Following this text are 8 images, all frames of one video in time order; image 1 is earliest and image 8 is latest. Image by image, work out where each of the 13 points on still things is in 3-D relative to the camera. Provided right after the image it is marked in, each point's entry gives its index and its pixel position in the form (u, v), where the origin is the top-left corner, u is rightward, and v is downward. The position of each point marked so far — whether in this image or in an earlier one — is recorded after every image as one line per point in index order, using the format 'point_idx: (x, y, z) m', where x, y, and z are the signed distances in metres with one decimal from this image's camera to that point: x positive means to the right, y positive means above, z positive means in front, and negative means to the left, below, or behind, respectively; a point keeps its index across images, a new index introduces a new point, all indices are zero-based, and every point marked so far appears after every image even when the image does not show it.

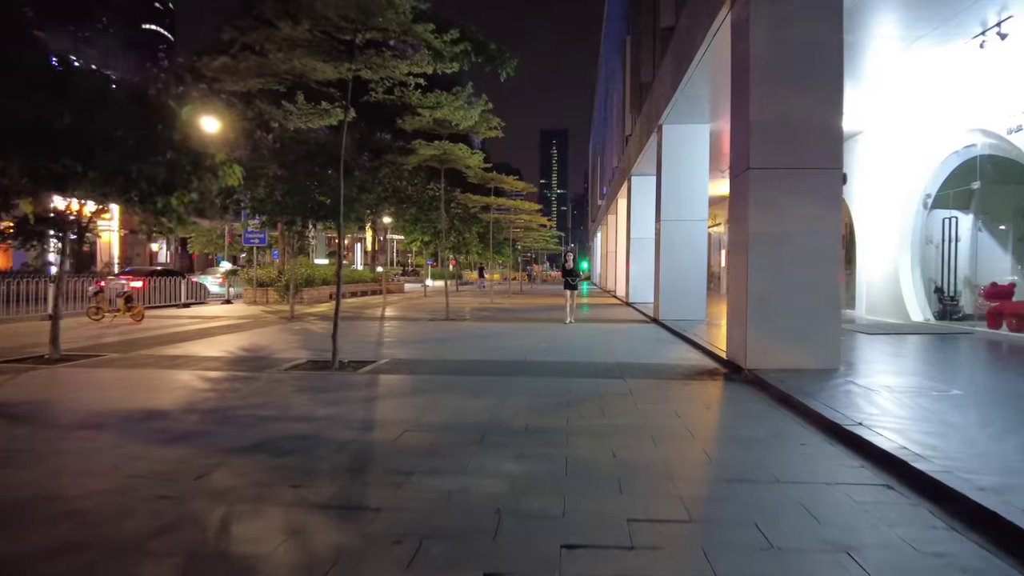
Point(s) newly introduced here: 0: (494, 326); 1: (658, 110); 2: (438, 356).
0: (-0.4, -1.0, +16.5) m
1: (+3.8, +4.7, +17.3) m
2: (-1.2, -1.1, +10.6) m
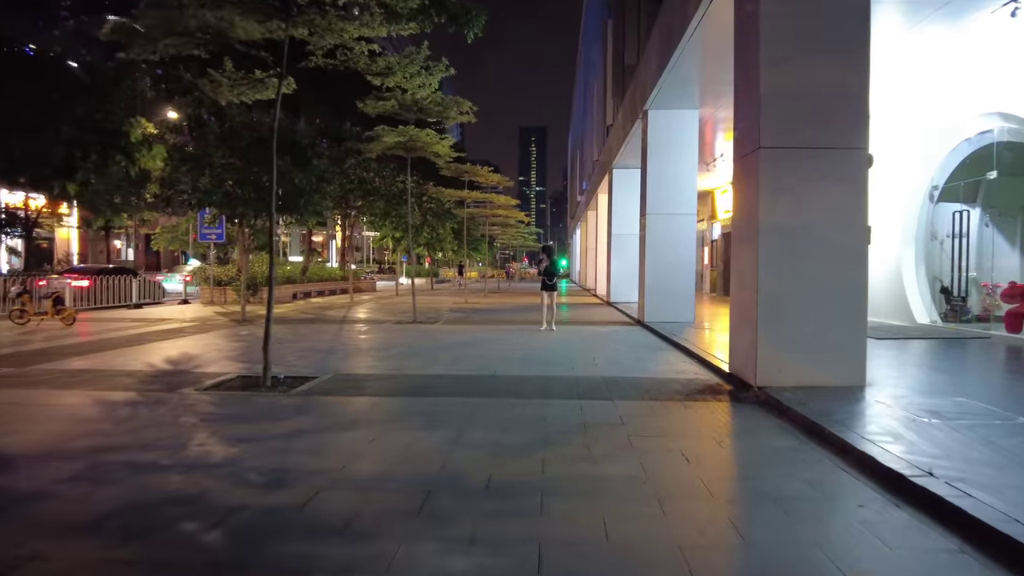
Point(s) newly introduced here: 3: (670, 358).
0: (-1.0, -1.0, +15.0) m
1: (+3.2, +4.7, +15.9) m
2: (-1.7, -1.1, +9.0) m
3: (+2.5, -1.1, +10.4) m
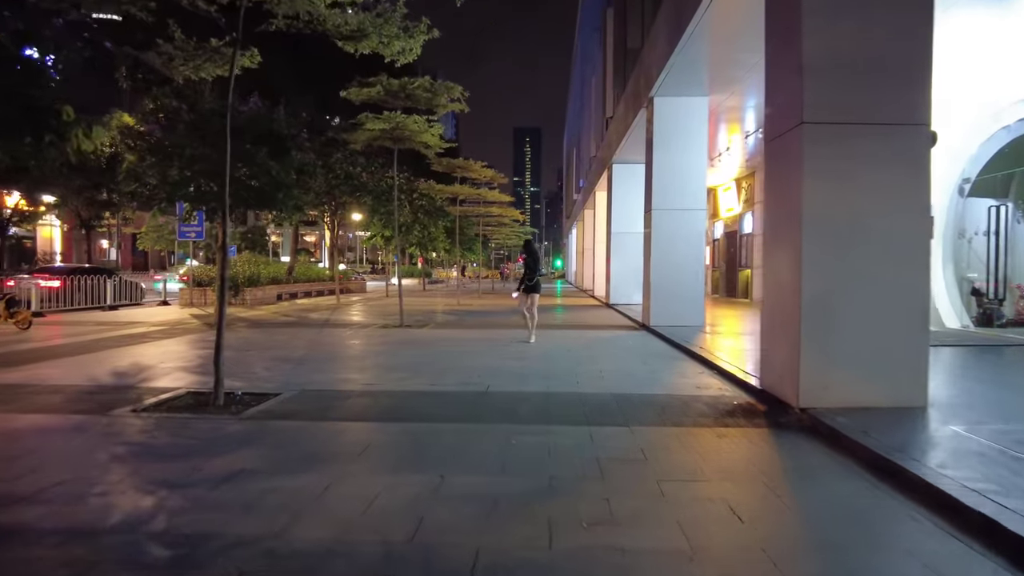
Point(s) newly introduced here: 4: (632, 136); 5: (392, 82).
0: (-1.1, -1.0, +13.8) m
1: (+3.1, +4.7, +14.8) m
2: (-1.7, -1.2, +7.8) m
3: (+2.4, -1.1, +9.2) m
4: (+3.5, +4.5, +19.4) m
5: (-2.7, +4.7, +15.0) m
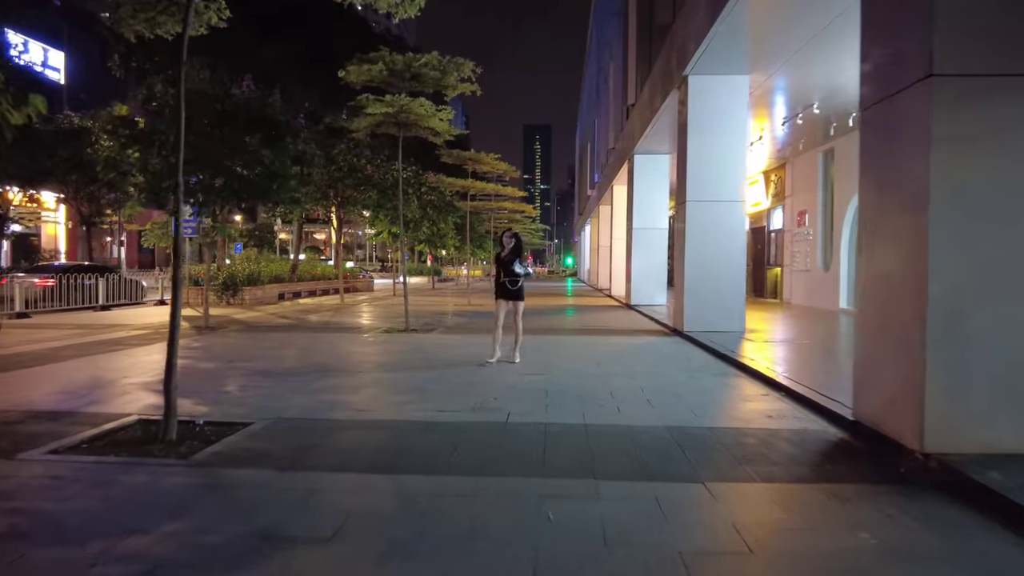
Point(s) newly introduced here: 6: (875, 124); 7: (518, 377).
0: (-0.8, -1.0, +12.3) m
1: (+3.4, +4.7, +13.2) m
2: (-1.5, -1.2, +6.4) m
3: (+2.7, -1.2, +7.7) m
4: (+4.0, +4.5, +17.8) m
5: (-2.4, +4.7, +13.5) m
6: (+3.0, +1.3, +5.4) m
7: (+0.1, -1.1, +8.2) m
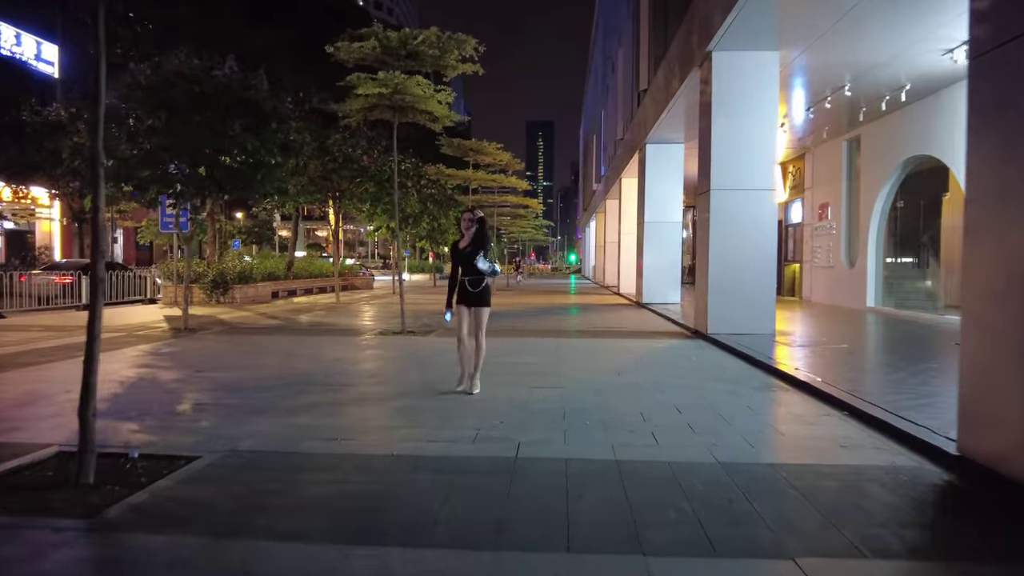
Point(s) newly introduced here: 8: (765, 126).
0: (-0.7, -1.0, +11.1) m
1: (+3.5, +4.7, +12.0) m
2: (-1.4, -1.2, +5.2) m
3: (+2.8, -1.2, +6.5) m
4: (+4.1, +4.5, +16.6) m
5: (-2.3, +4.7, +12.3) m
6: (+3.0, +1.3, +4.2) m
7: (+0.2, -1.1, +7.0) m
8: (+4.7, +3.0, +12.2) m
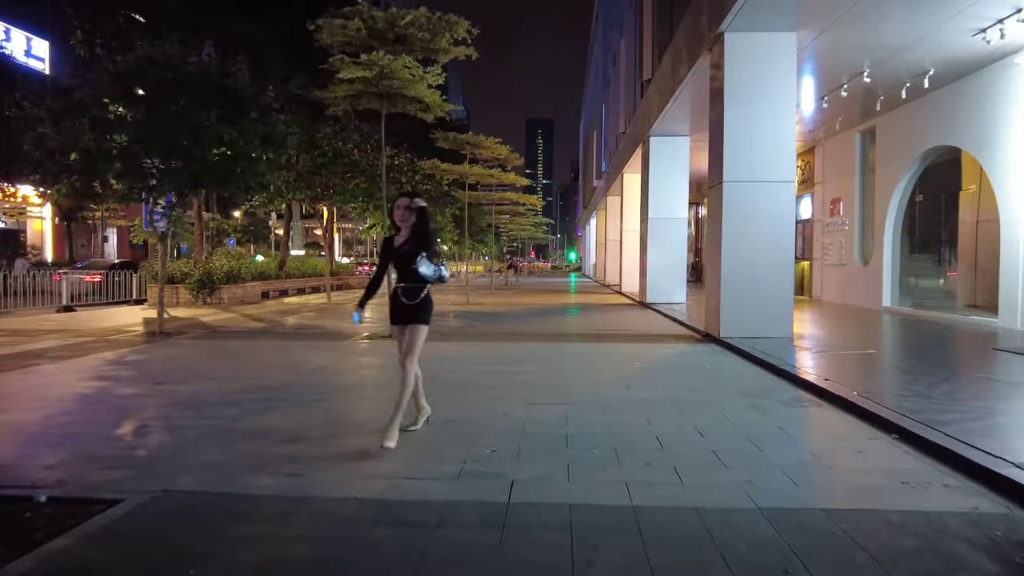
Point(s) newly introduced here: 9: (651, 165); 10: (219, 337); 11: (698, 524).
0: (-0.7, -1.0, +10.2) m
1: (+3.4, +4.7, +11.1) m
2: (-1.4, -1.2, +4.3) m
3: (+2.7, -1.2, +5.6) m
4: (+4.0, +4.6, +15.7) m
5: (-2.3, +4.7, +11.4) m
6: (+3.0, +1.3, +3.3) m
7: (+0.1, -1.1, +6.1) m
8: (+4.6, +3.0, +11.3) m
9: (+4.2, +3.7, +19.9) m
10: (-5.7, -0.9, +12.8) m
11: (+1.0, -1.2, +3.6) m
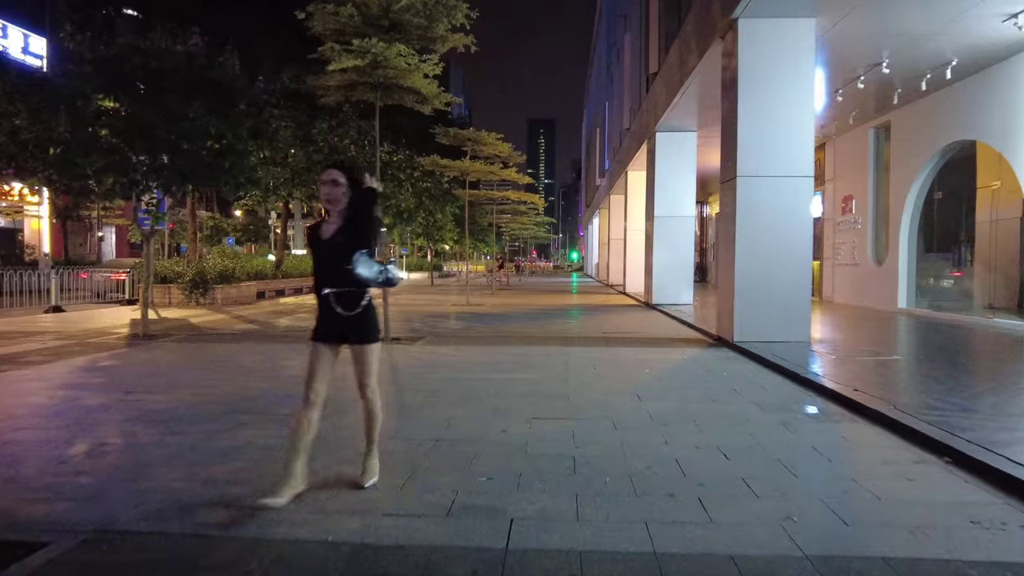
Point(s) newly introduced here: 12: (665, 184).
0: (-0.7, -1.0, +9.6) m
1: (+3.5, +4.7, +10.4) m
2: (-1.4, -1.3, +3.7) m
3: (+2.7, -1.2, +5.0) m
4: (+4.0, +4.5, +15.0) m
5: (-2.3, +4.7, +10.8) m
6: (+3.0, +1.3, +2.6) m
7: (+0.1, -1.1, +5.5) m
8: (+4.6, +3.0, +10.7) m
9: (+4.2, +3.7, +19.3) m
10: (-5.6, -1.0, +12.2) m
11: (+1.0, -1.3, +3.0) m
12: (+4.5, +3.0, +19.3) m
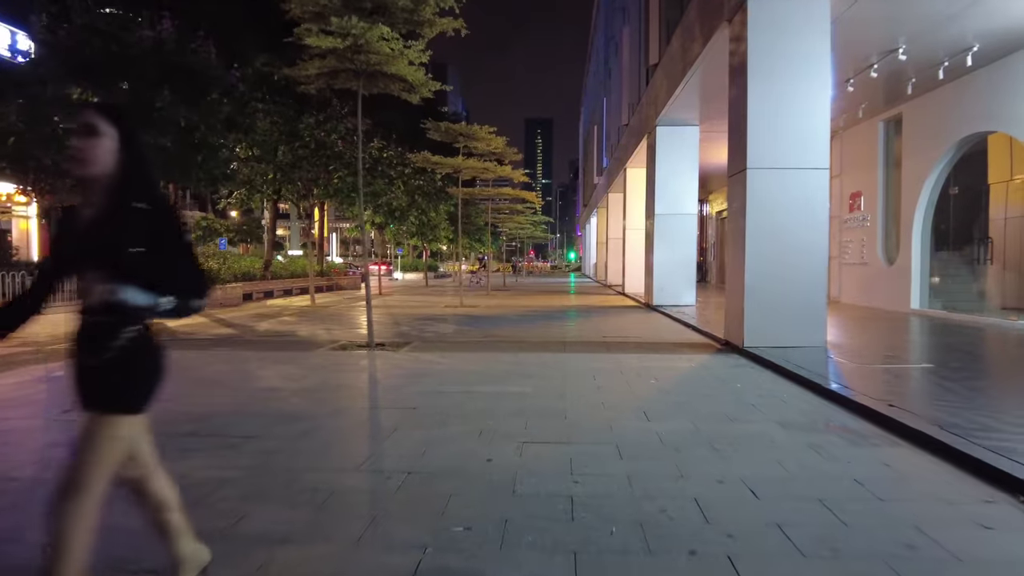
0: (-0.8, -1.0, +8.8) m
1: (+3.3, +4.7, +9.6) m
2: (-1.5, -1.3, +2.8) m
3: (+2.6, -1.2, +4.2) m
4: (+3.9, +4.5, +14.3) m
5: (-2.4, +4.7, +10.0) m
6: (+2.9, +1.3, +1.8) m
7: (0.0, -1.2, +4.7) m
8: (+4.5, +3.0, +9.9) m
9: (+4.1, +3.7, +18.5) m
10: (-5.8, -1.0, +11.4) m
11: (+0.9, -1.3, +2.2) m
12: (+4.3, +3.0, +18.5) m
